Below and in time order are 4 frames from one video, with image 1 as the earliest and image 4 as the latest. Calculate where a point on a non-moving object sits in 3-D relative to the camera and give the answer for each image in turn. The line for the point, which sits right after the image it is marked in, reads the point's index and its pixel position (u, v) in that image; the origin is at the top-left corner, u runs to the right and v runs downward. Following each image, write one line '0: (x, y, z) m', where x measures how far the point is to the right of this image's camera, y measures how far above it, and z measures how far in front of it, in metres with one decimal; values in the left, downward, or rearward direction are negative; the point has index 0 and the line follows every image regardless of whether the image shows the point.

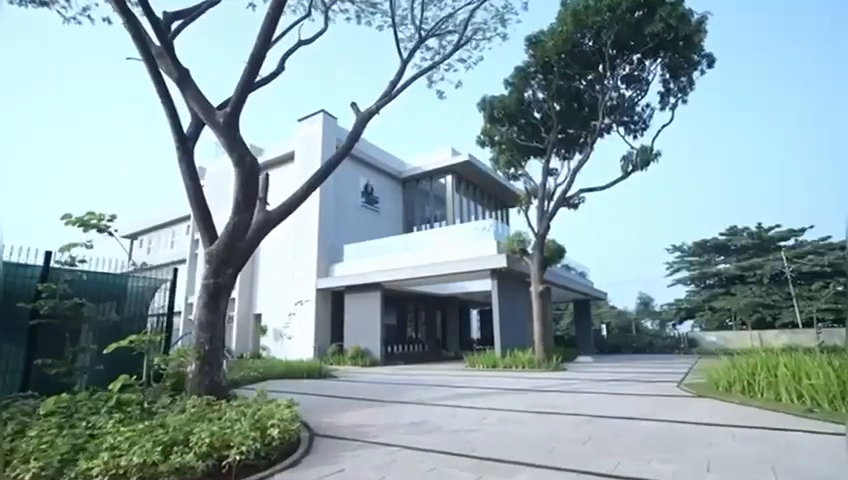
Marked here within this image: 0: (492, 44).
0: (+1.3, +3.8, +9.6) m
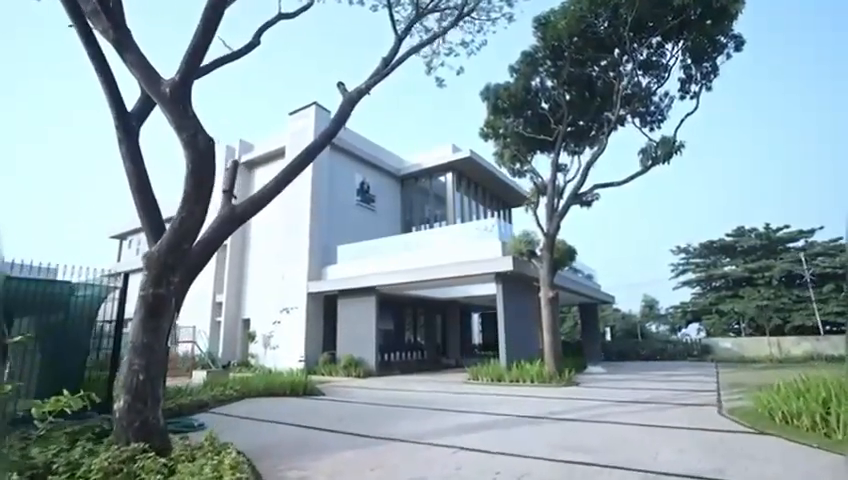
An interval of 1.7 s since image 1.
0: (+1.3, +3.7, +8.7) m
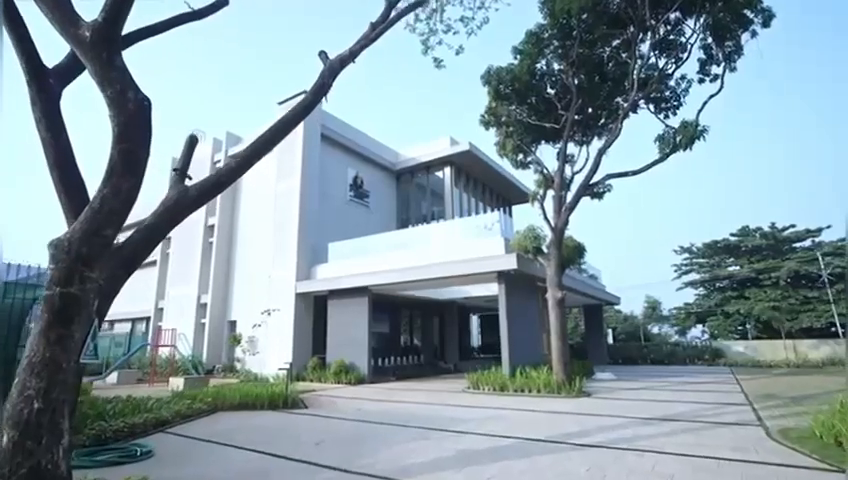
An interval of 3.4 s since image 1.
0: (+1.2, +3.8, +7.8) m
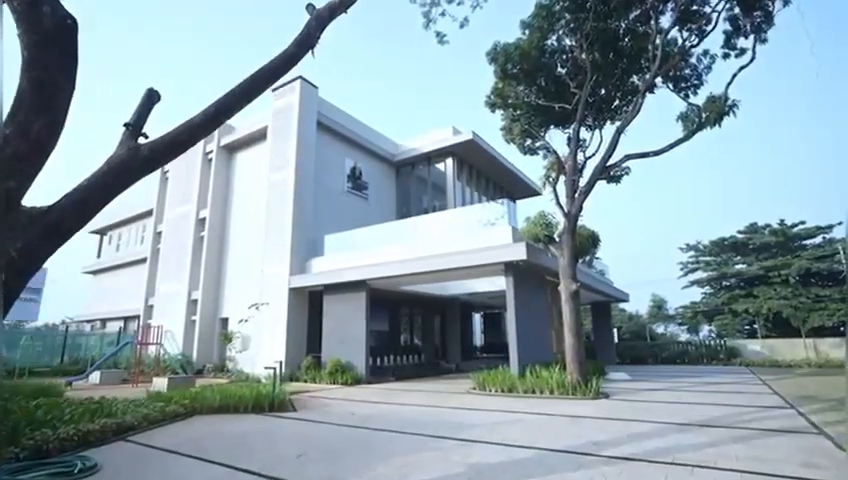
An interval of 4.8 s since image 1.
0: (+1.2, +4.0, +7.1) m
